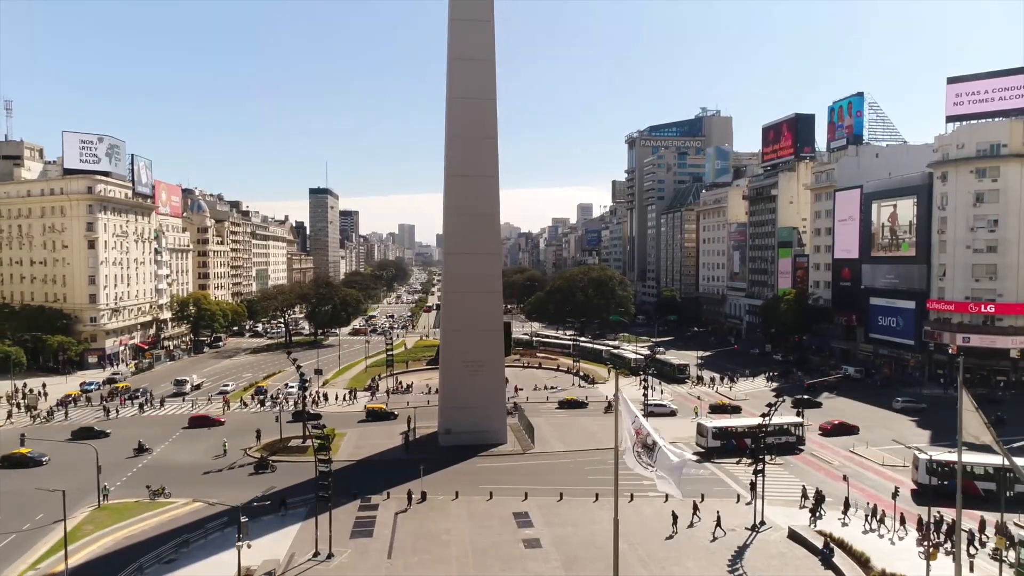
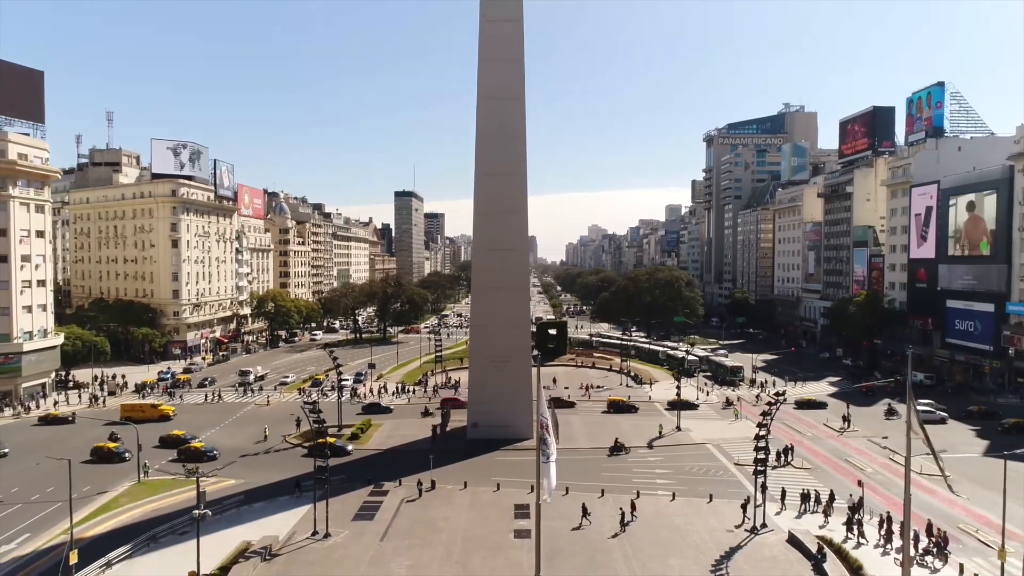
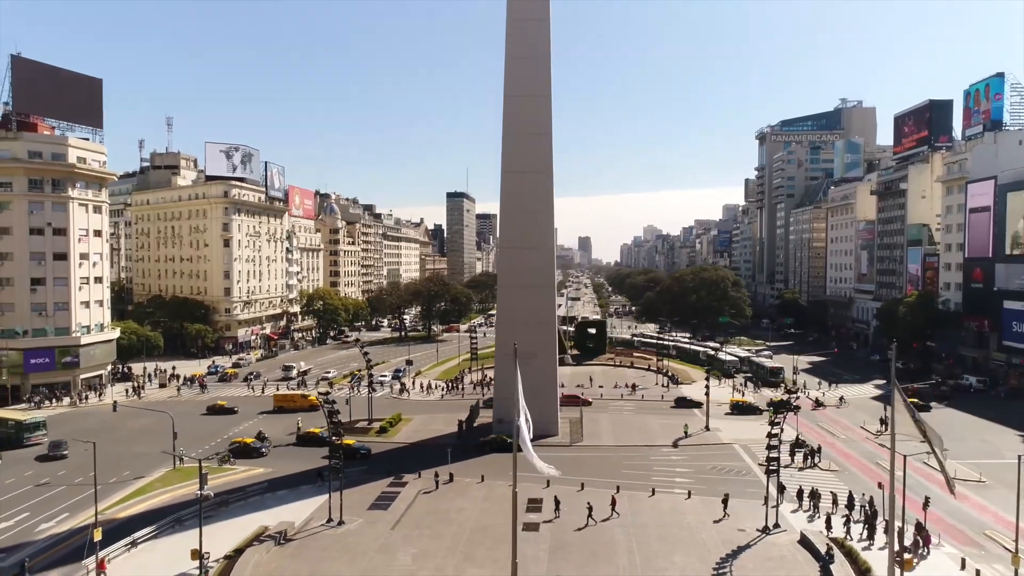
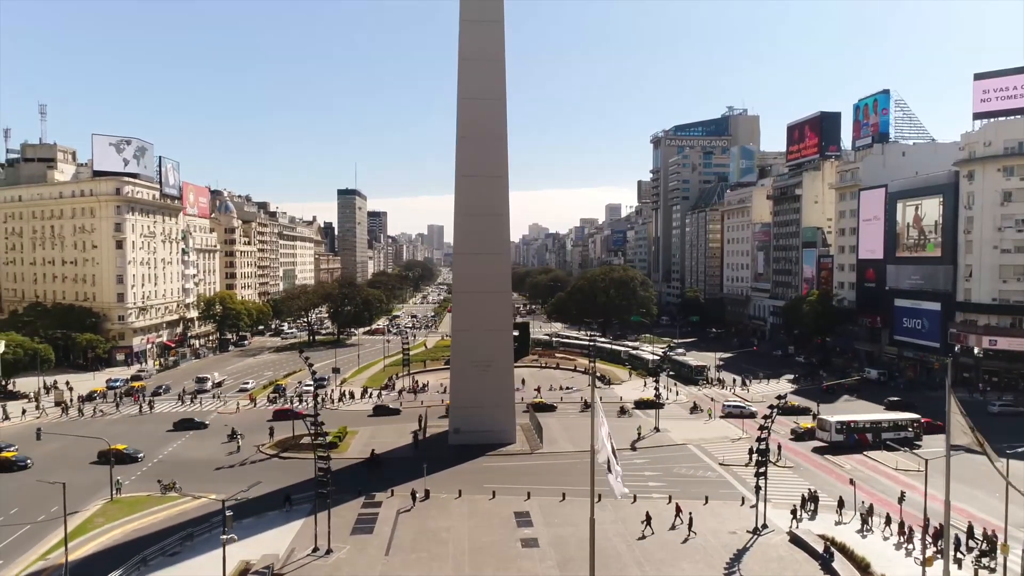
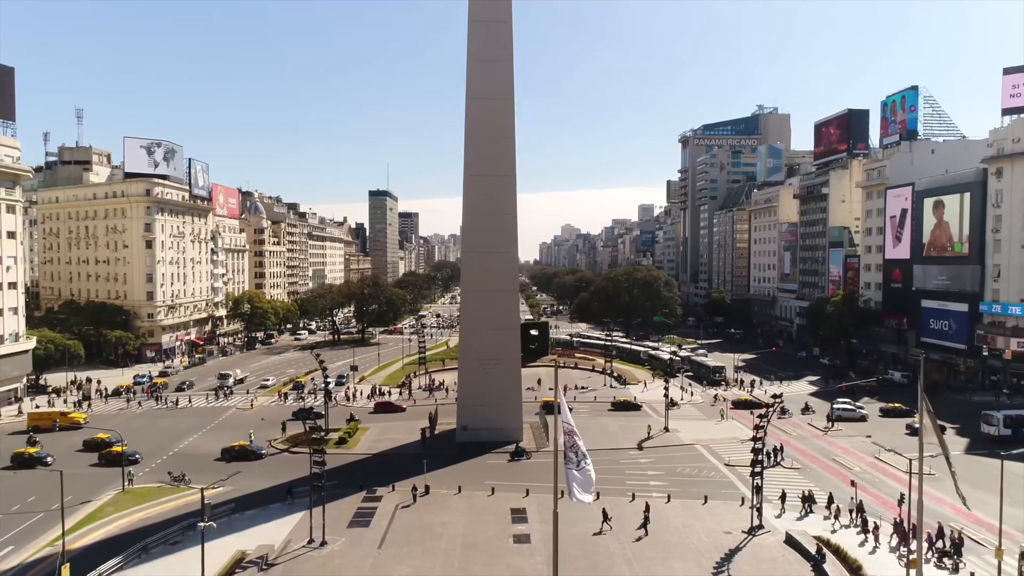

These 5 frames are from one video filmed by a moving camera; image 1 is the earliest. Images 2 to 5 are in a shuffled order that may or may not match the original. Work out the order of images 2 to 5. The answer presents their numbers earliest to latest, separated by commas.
4, 5, 2, 3
